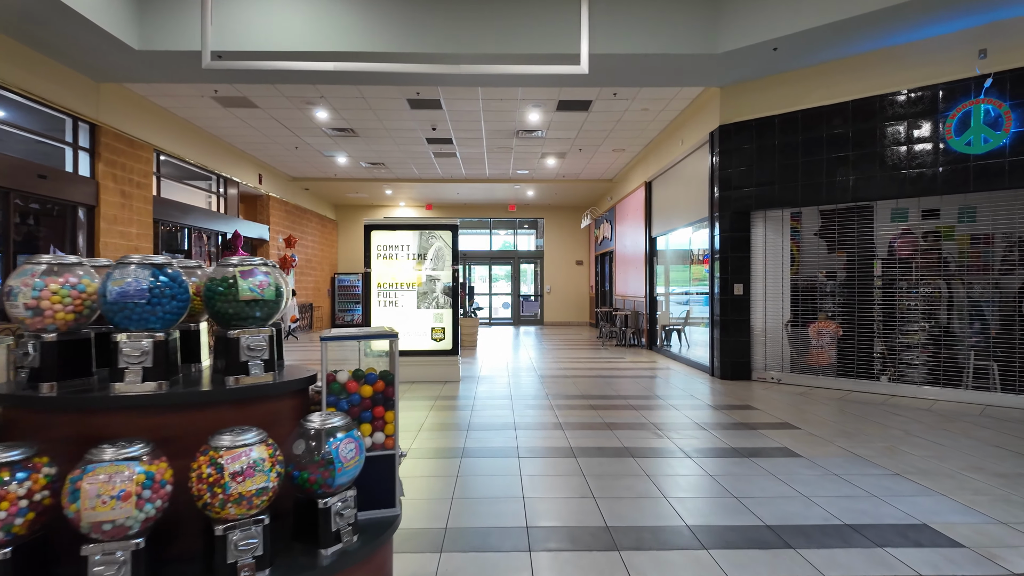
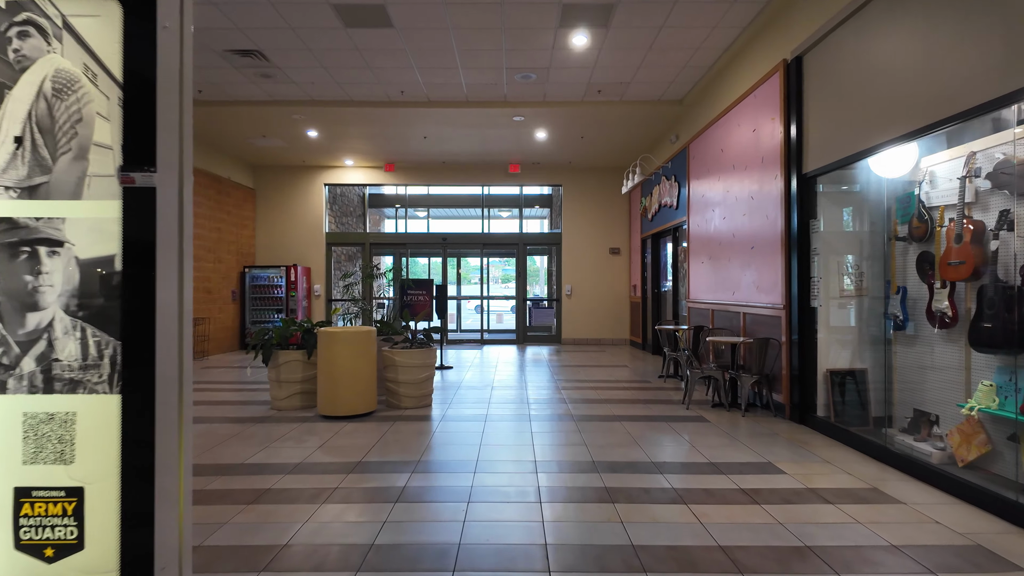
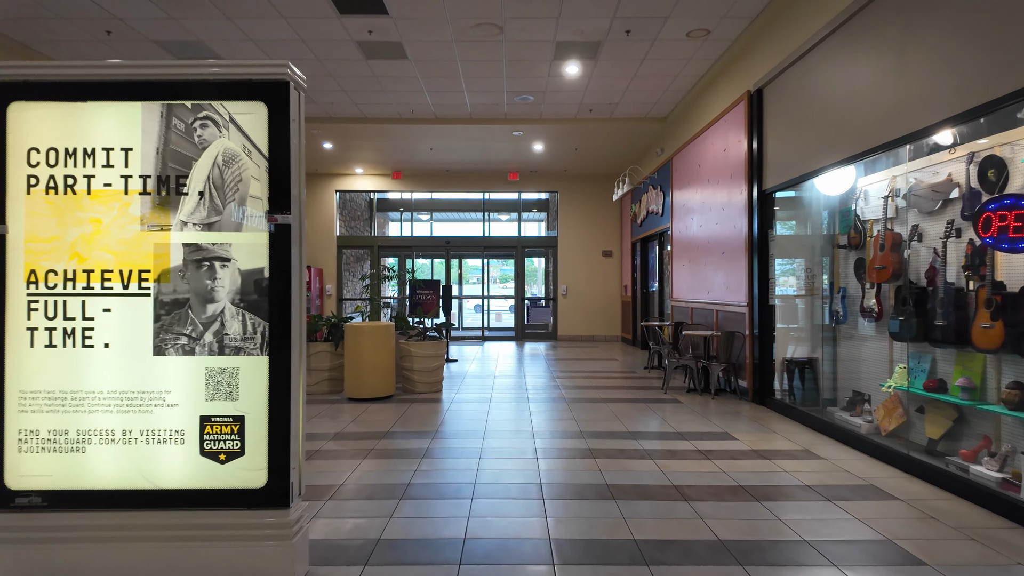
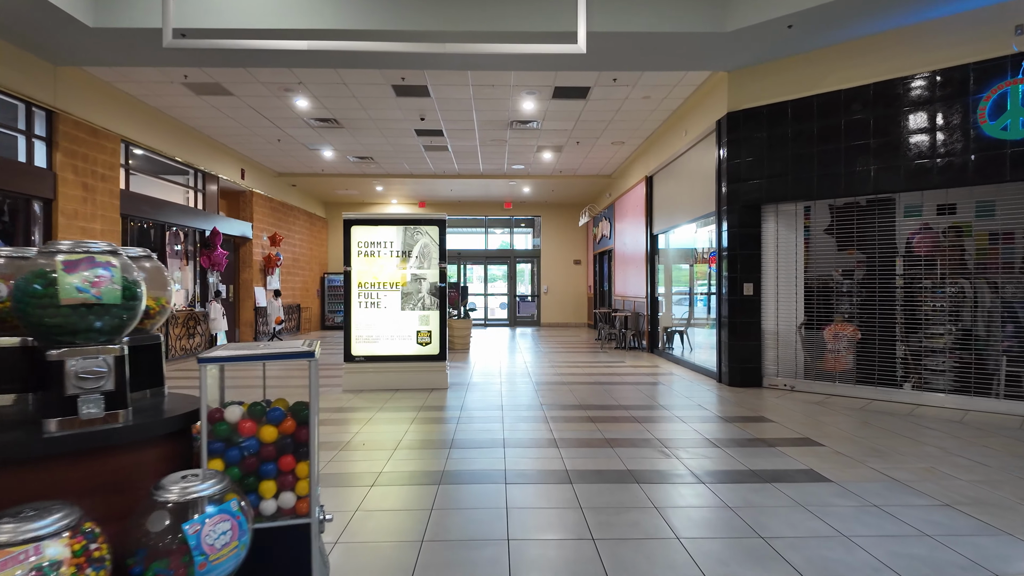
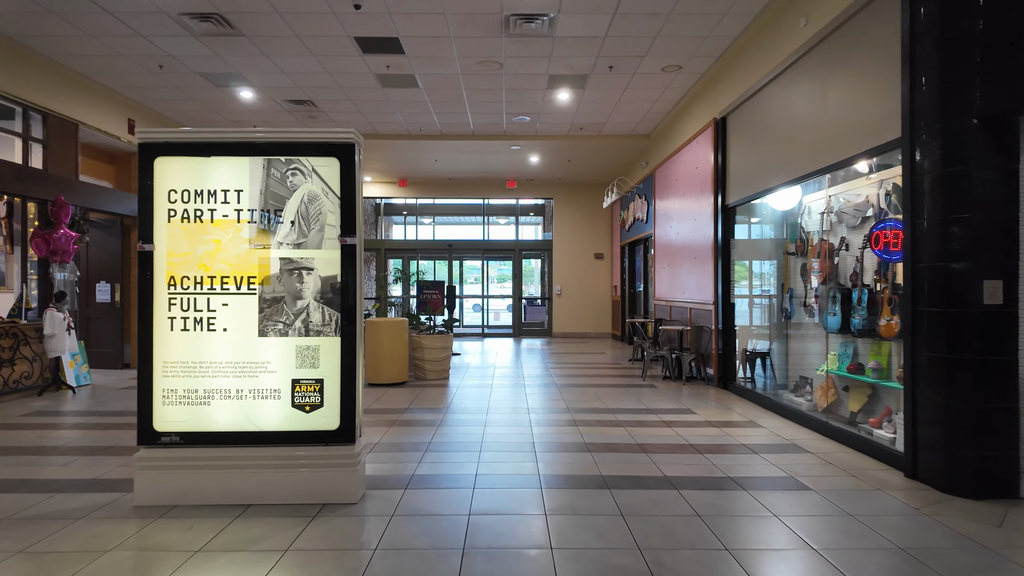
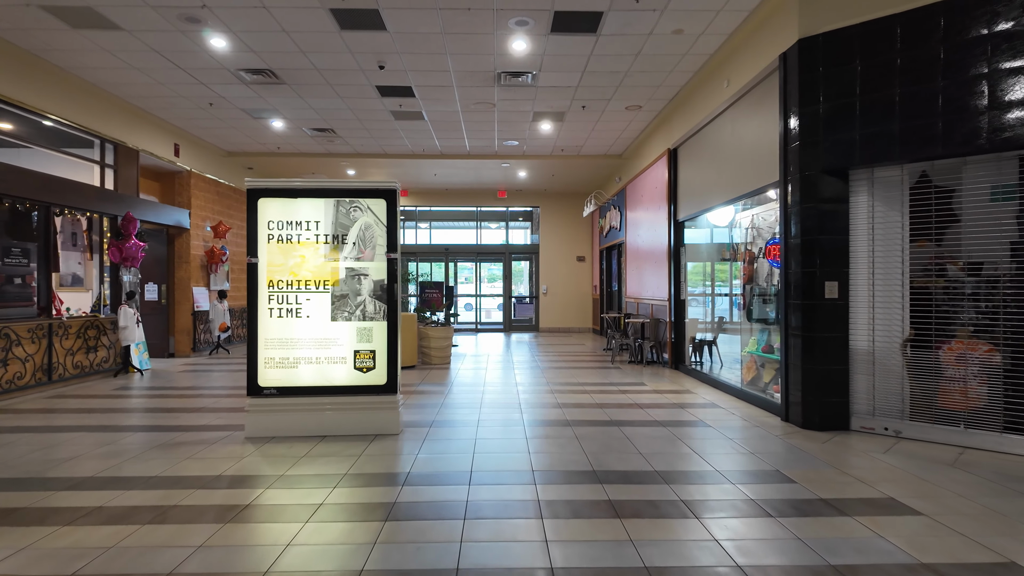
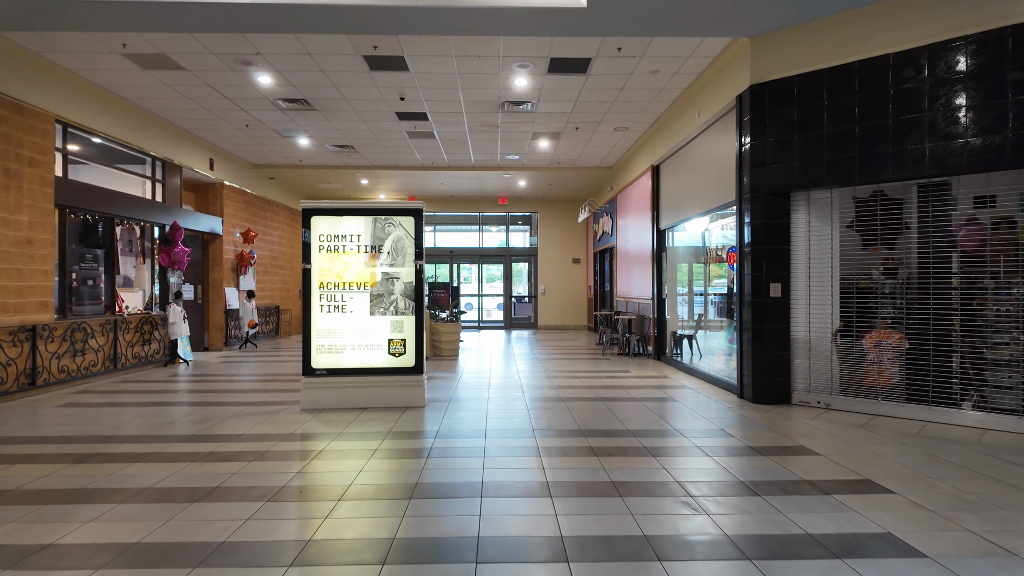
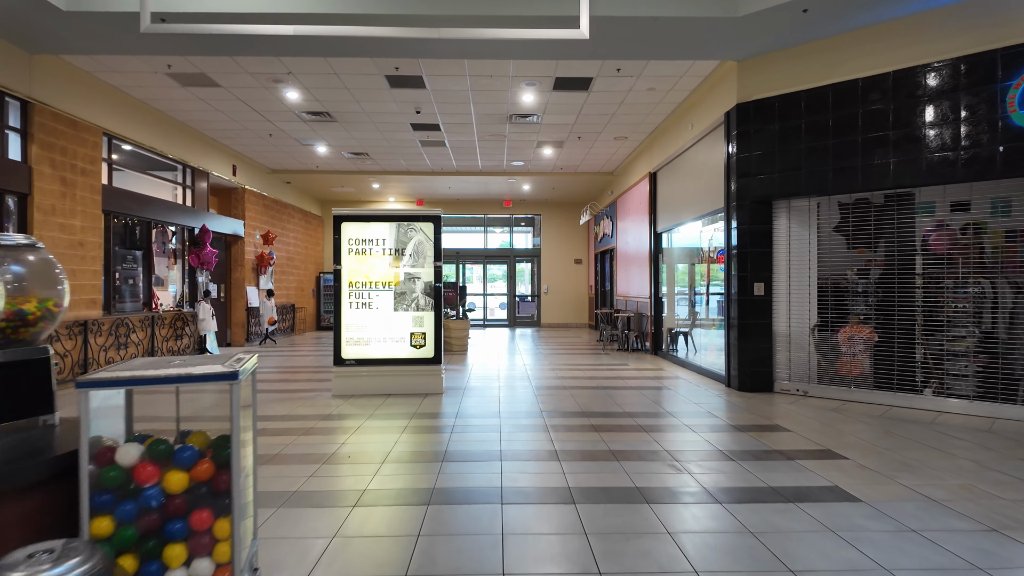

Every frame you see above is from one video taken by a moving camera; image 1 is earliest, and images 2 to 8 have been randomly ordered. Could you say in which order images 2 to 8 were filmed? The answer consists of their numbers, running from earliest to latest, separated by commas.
4, 8, 7, 6, 5, 3, 2
